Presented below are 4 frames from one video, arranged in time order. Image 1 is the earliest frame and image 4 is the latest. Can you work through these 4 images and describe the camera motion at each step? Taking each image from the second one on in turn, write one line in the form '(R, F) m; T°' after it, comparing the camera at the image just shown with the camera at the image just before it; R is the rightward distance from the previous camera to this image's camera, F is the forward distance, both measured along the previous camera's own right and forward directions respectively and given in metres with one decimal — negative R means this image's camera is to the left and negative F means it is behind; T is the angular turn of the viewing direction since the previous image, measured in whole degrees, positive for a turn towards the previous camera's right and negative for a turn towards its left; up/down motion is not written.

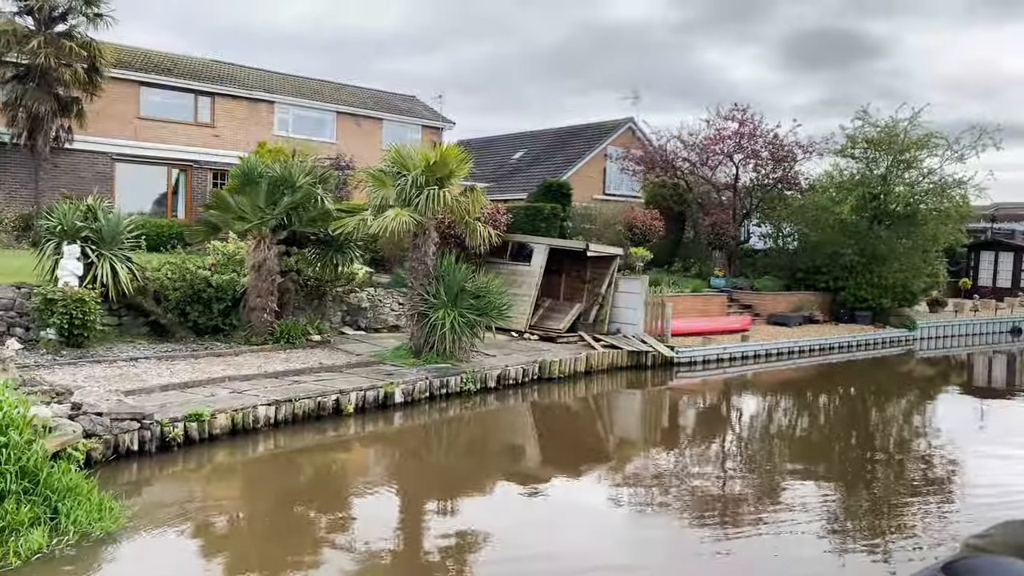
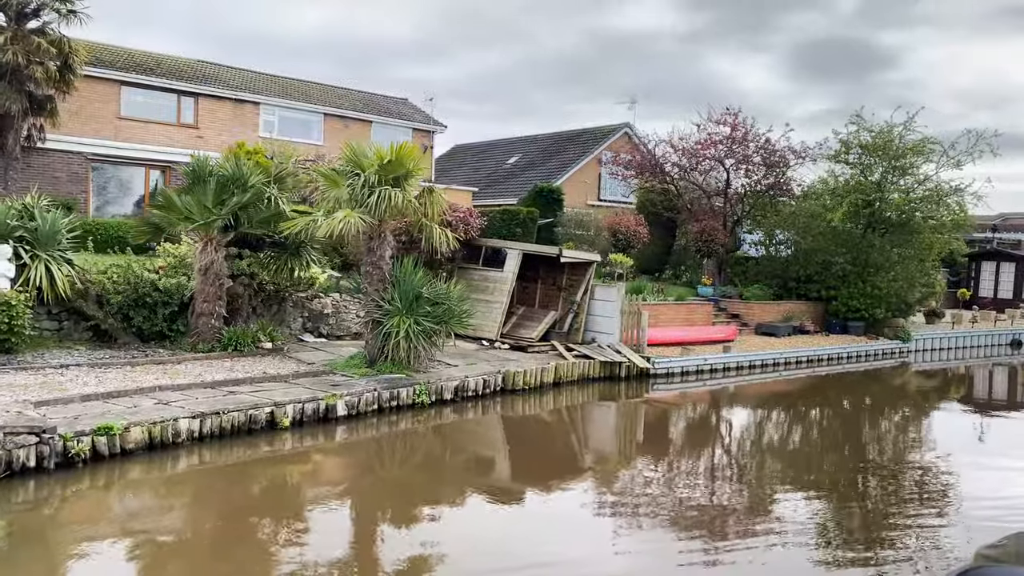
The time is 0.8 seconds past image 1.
(+0.5, +0.4) m; 0°
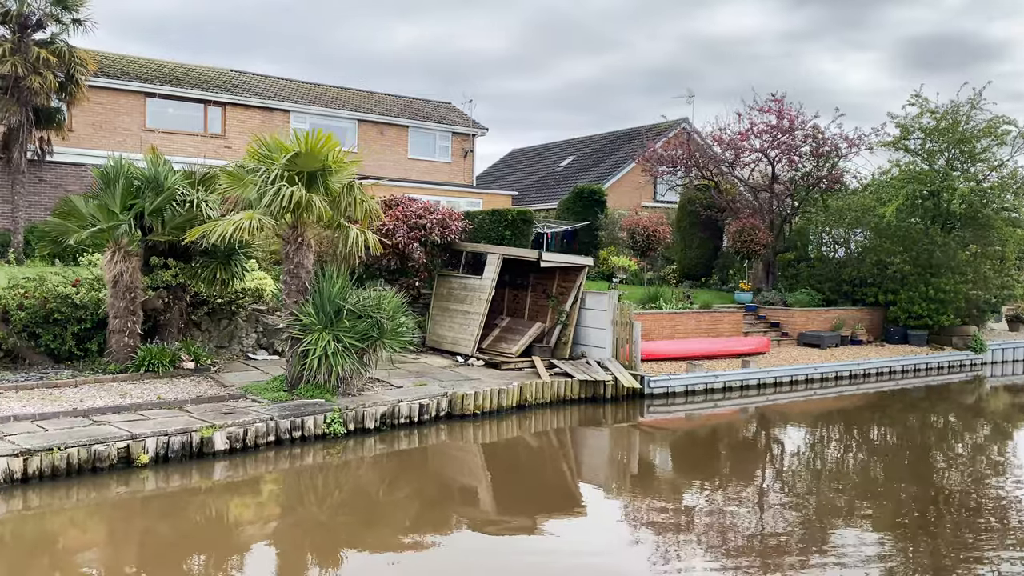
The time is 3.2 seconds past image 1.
(+1.3, +1.2) m; -6°
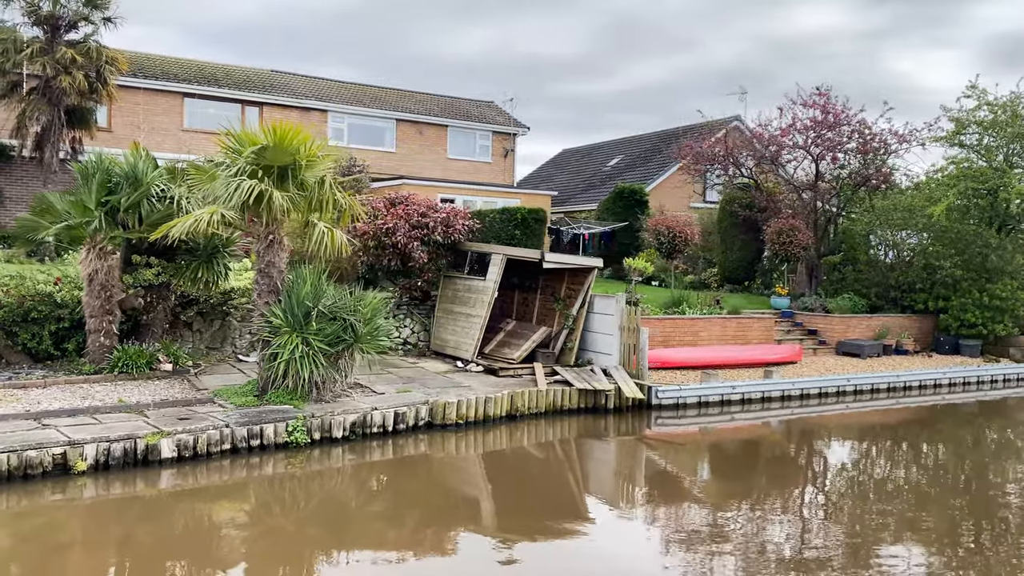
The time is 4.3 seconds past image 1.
(+0.7, +0.5) m; -4°
